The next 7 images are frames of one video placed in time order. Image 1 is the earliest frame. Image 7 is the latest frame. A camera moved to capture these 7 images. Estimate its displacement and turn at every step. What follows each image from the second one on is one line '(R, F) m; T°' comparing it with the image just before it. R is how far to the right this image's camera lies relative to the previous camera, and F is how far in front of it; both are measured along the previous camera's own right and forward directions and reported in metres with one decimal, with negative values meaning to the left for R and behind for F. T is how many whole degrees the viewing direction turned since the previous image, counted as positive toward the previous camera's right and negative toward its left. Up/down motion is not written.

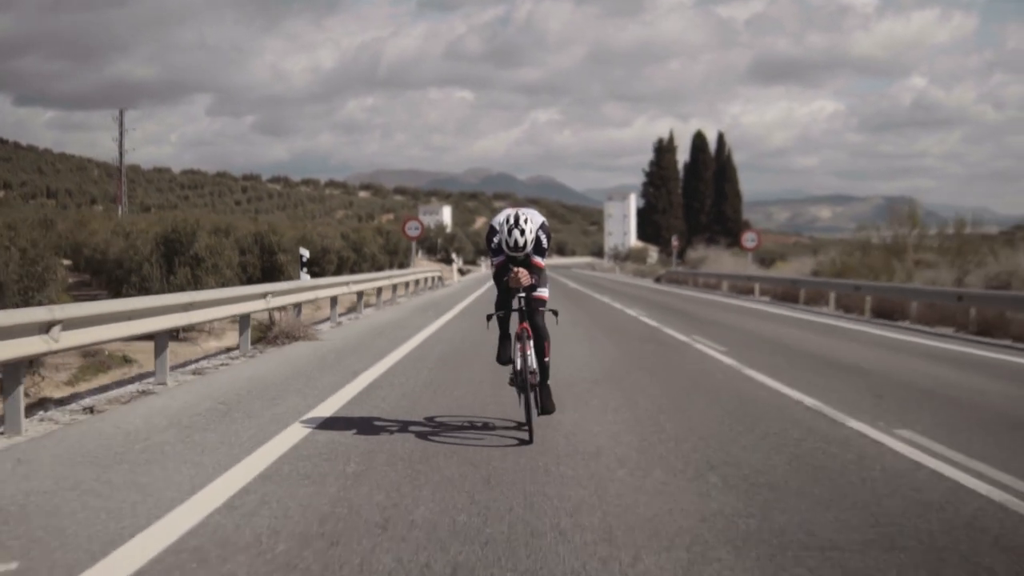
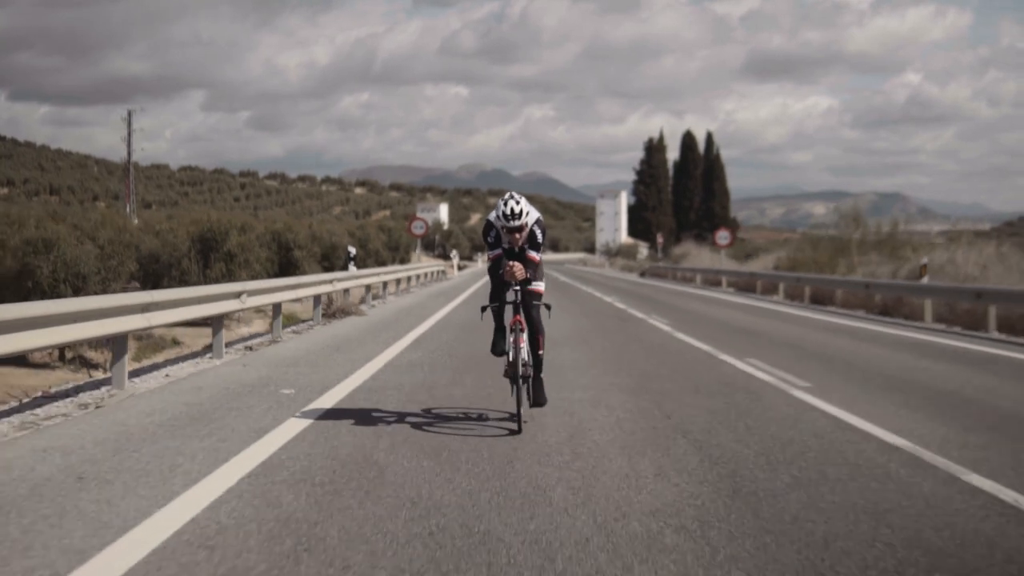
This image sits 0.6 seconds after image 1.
(0.0, -1.5) m; 0°
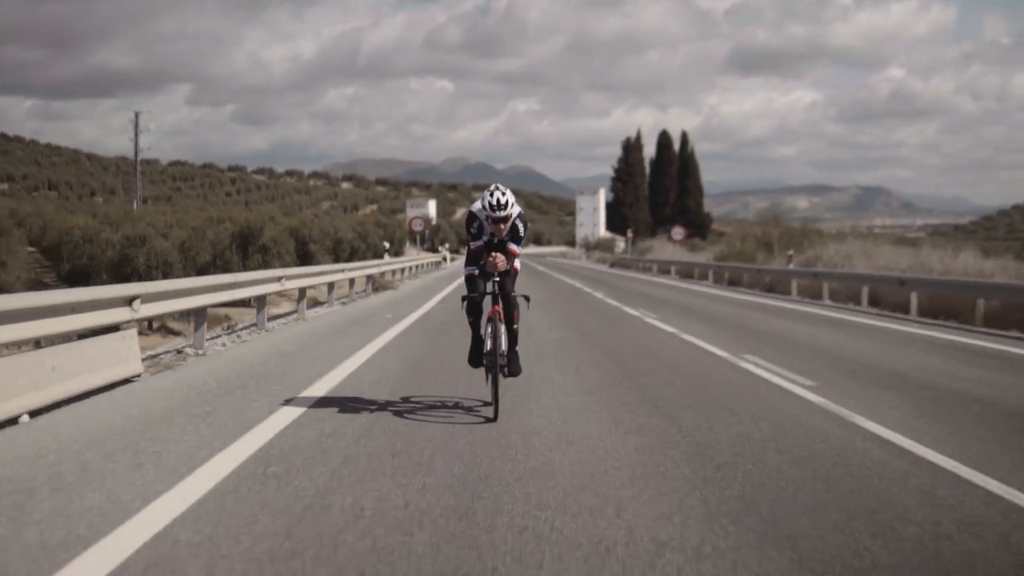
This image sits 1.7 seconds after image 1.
(0.0, -2.8) m; +1°
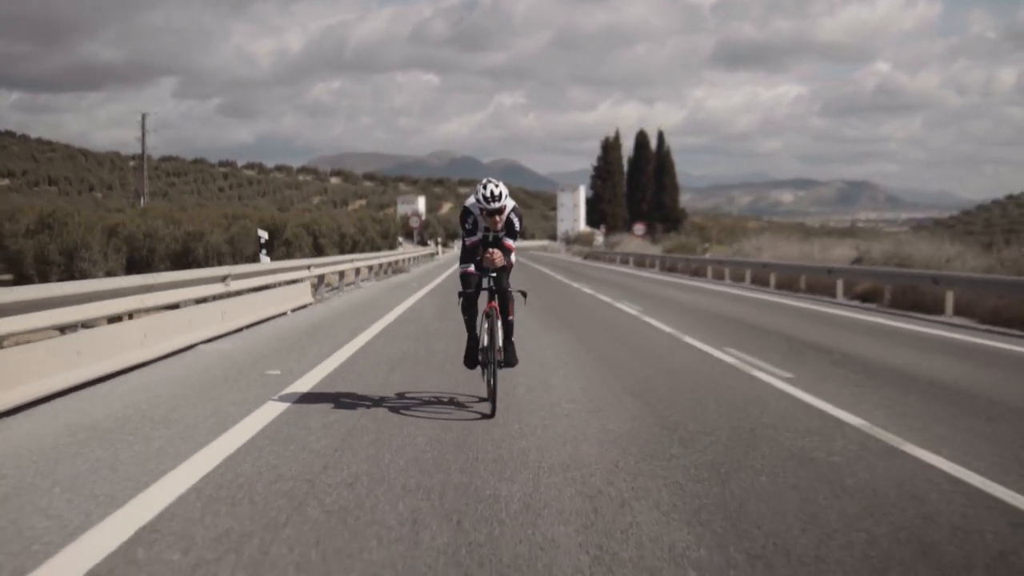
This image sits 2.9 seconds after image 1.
(0.0, -3.0) m; +1°
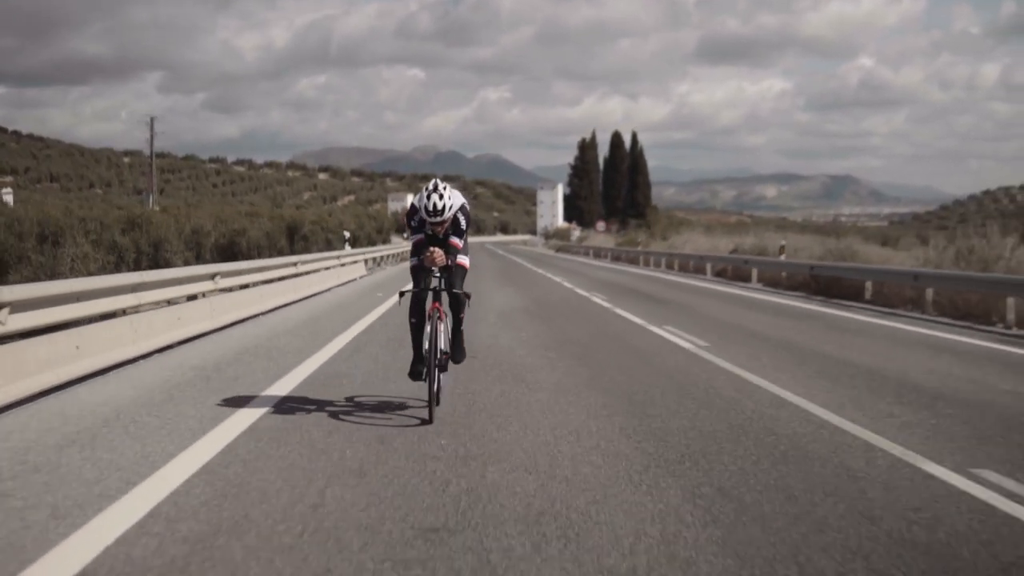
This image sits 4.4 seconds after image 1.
(+0.1, -3.8) m; +1°
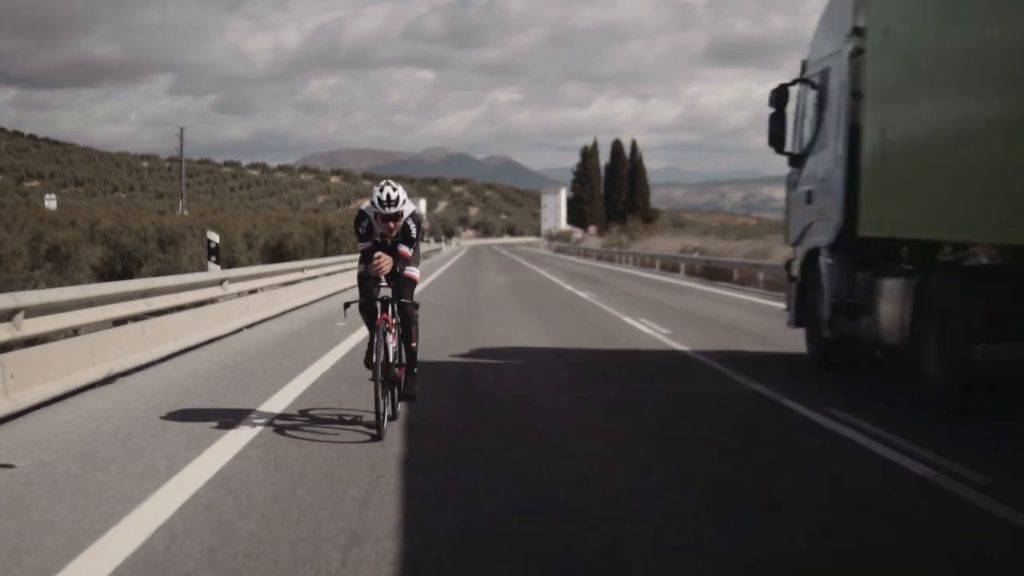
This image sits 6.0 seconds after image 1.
(+0.2, -3.7) m; -1°
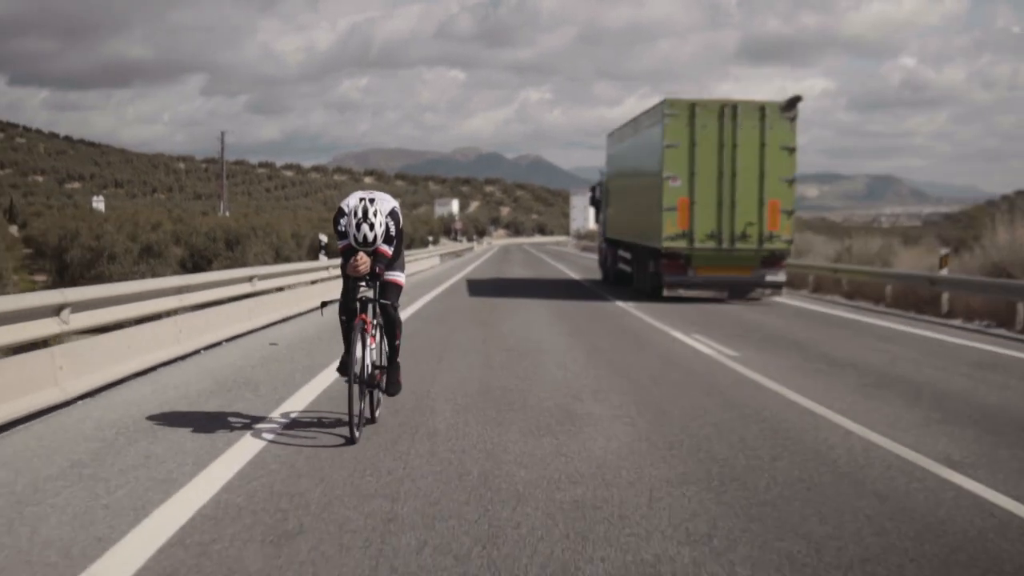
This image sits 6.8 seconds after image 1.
(+0.1, -1.7) m; -2°
